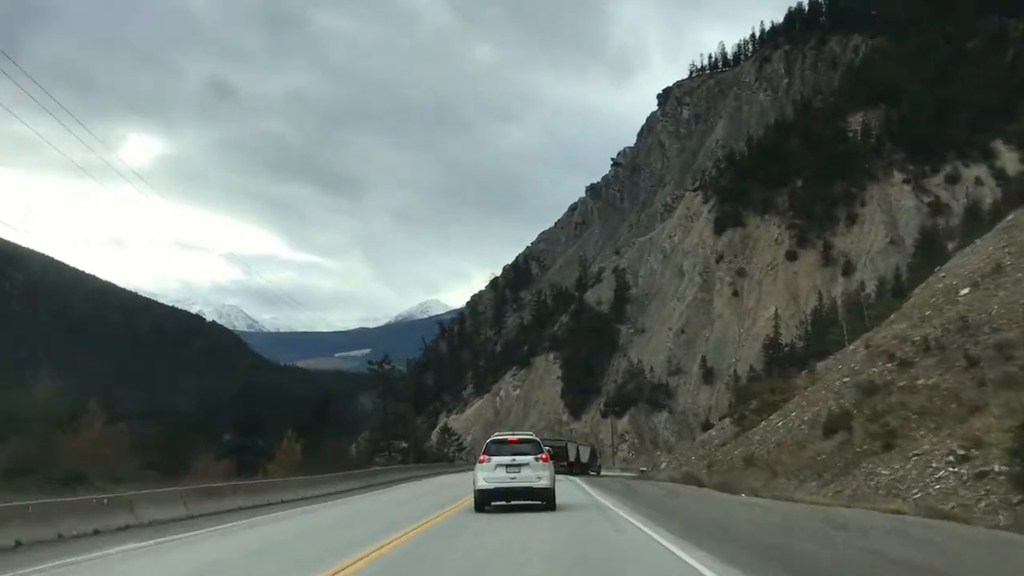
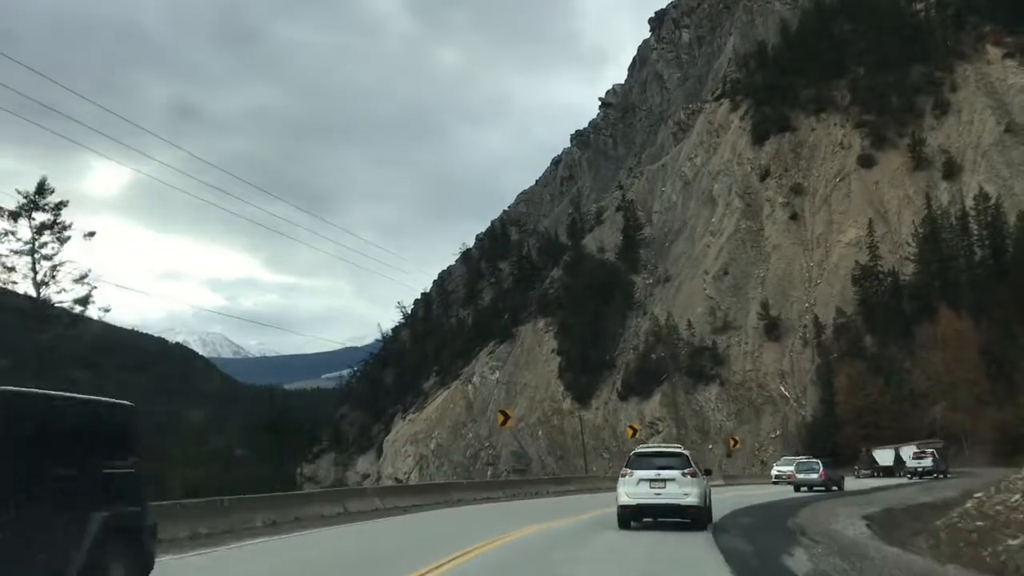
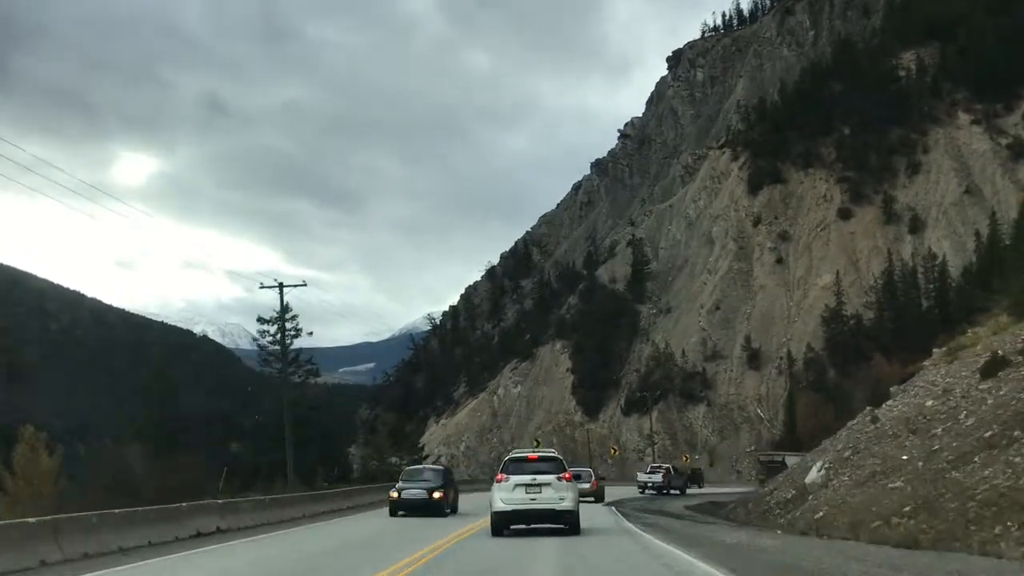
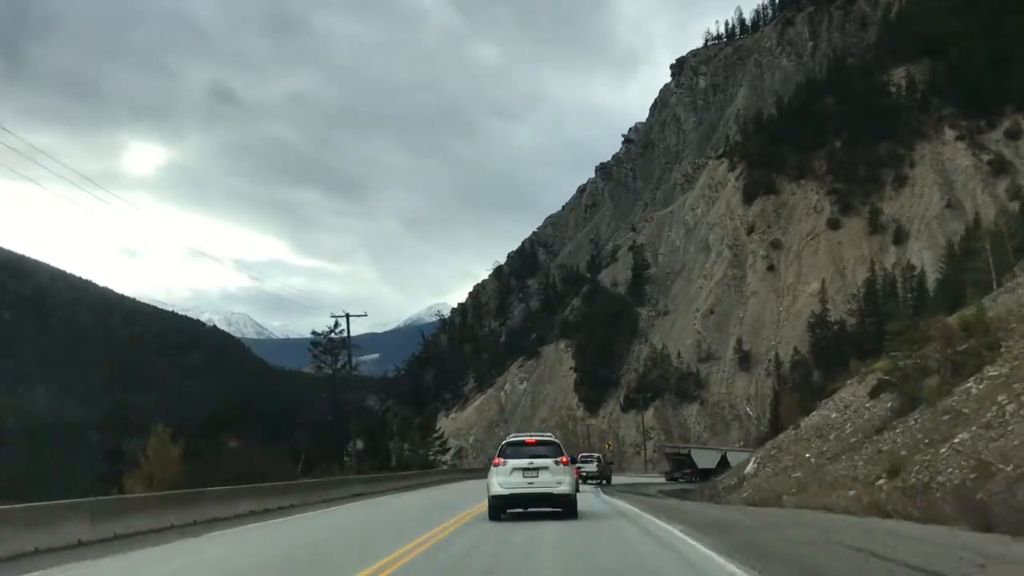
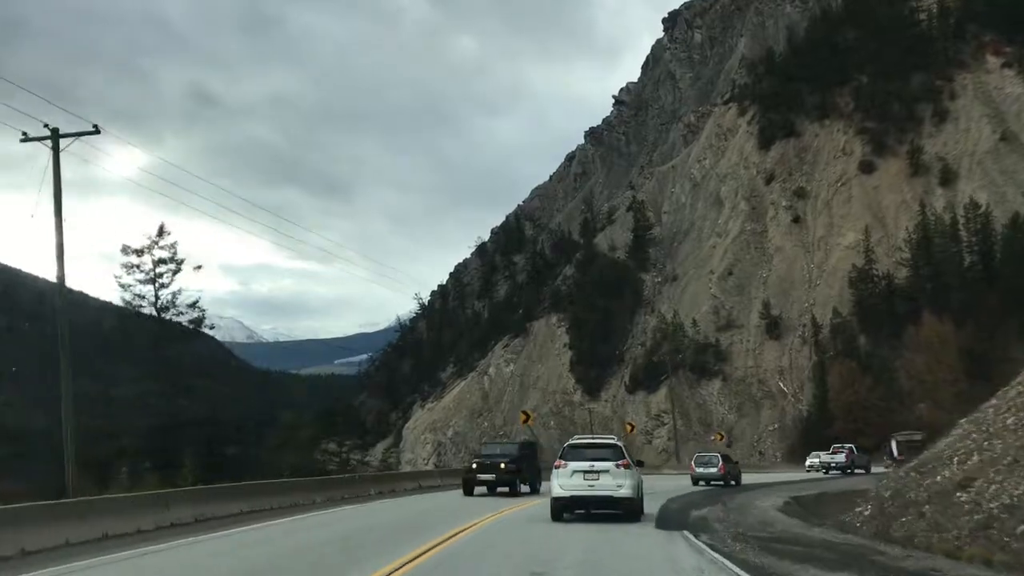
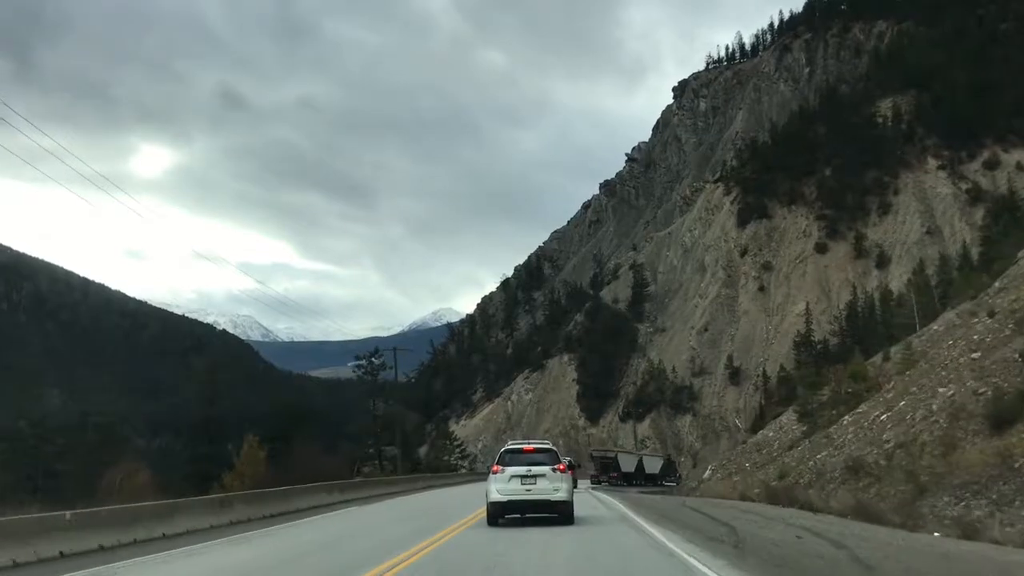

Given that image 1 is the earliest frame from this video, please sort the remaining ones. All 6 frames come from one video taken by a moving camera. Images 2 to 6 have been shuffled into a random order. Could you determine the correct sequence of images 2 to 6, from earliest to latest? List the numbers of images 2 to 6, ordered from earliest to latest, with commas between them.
6, 4, 3, 5, 2
